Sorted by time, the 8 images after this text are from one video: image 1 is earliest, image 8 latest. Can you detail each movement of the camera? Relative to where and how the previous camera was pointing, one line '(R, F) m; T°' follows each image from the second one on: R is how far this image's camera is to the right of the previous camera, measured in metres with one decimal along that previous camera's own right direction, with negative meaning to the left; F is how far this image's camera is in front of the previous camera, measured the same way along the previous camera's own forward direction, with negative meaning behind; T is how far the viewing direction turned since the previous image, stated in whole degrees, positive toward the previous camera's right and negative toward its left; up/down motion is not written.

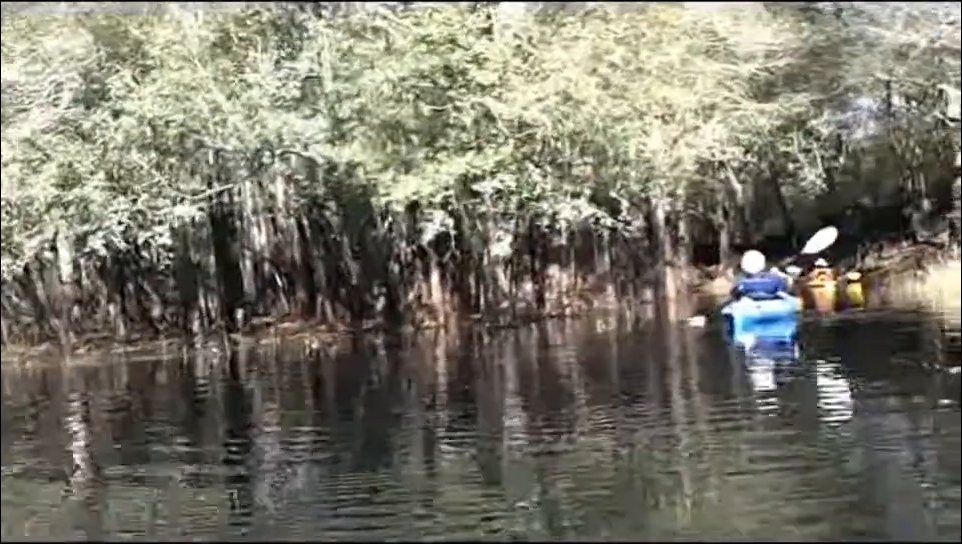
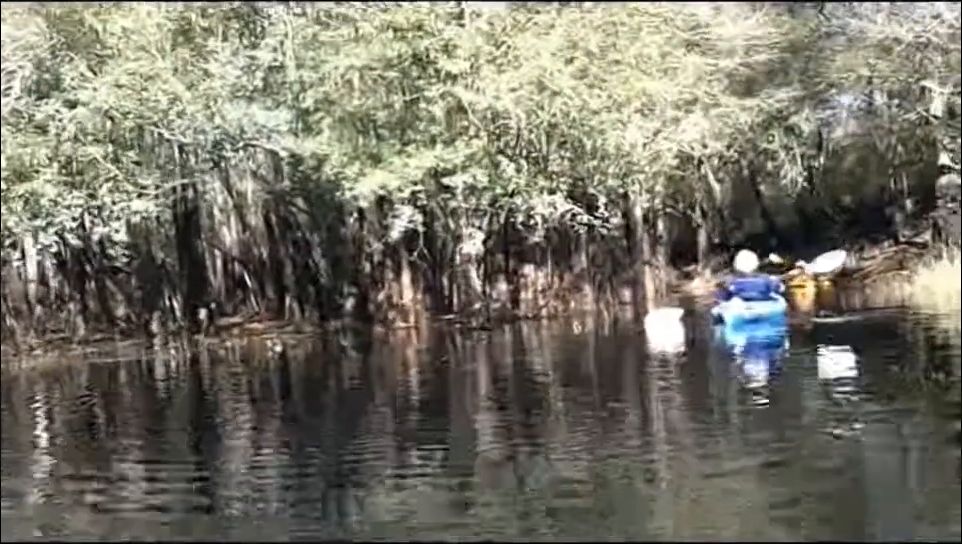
(+0.1, +0.9) m; +1°
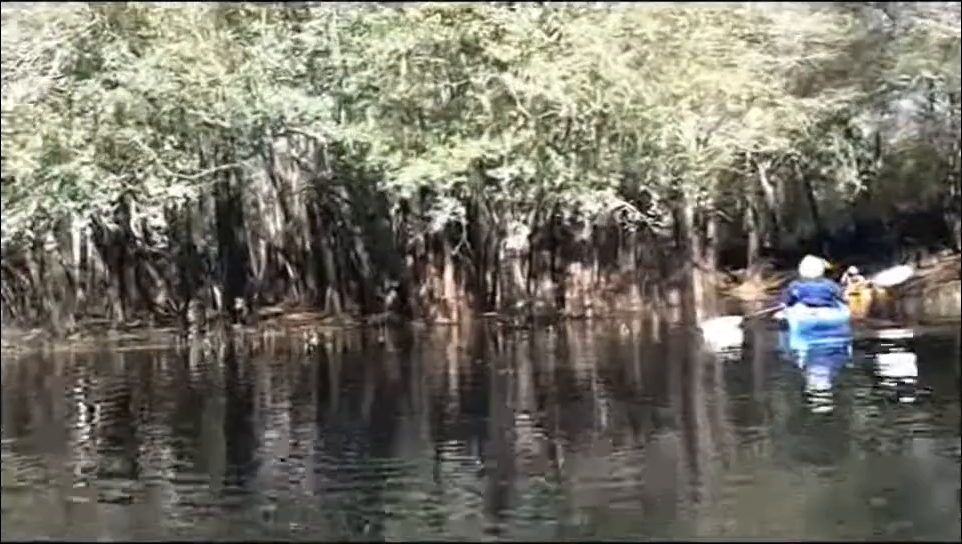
(0.0, +0.7) m; -2°
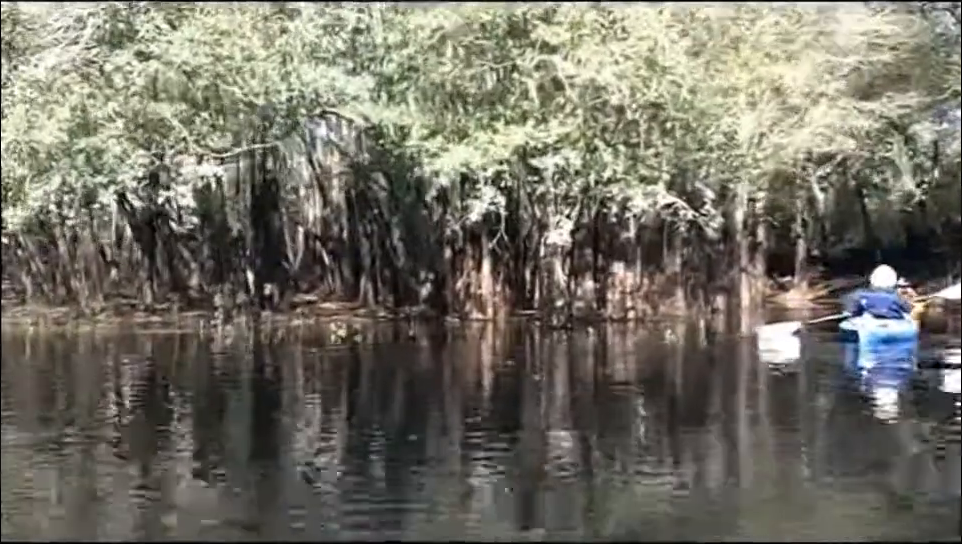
(0.0, +1.0) m; -2°
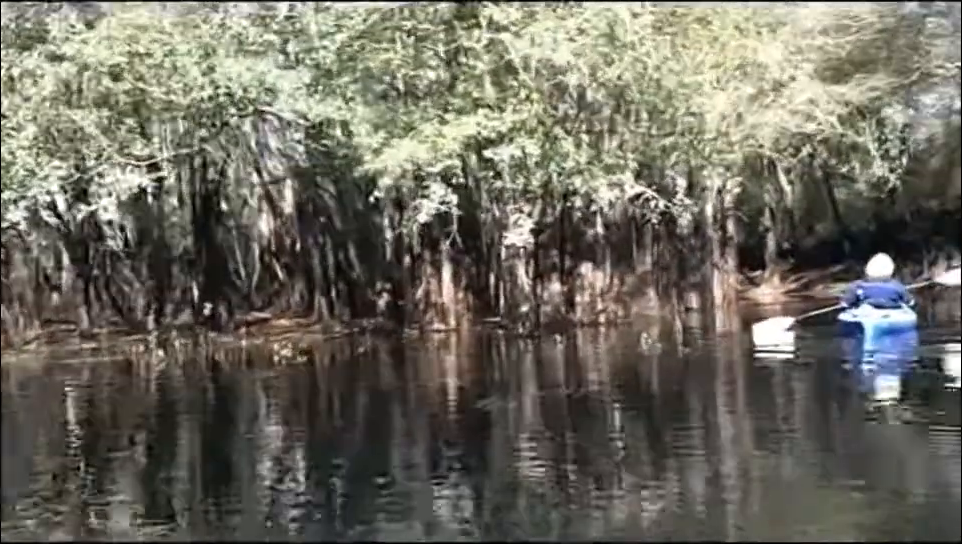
(+0.2, +1.6) m; +2°
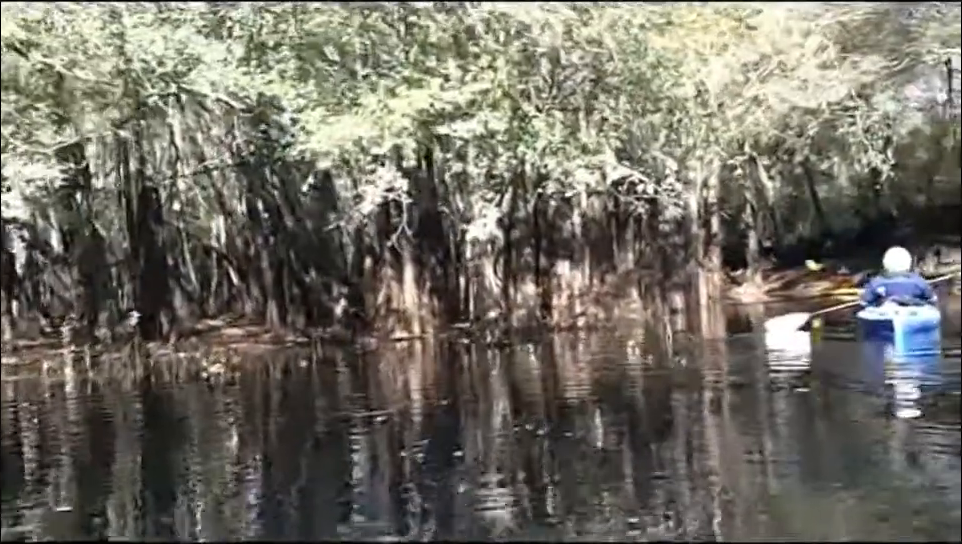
(+0.2, +2.3) m; +1°
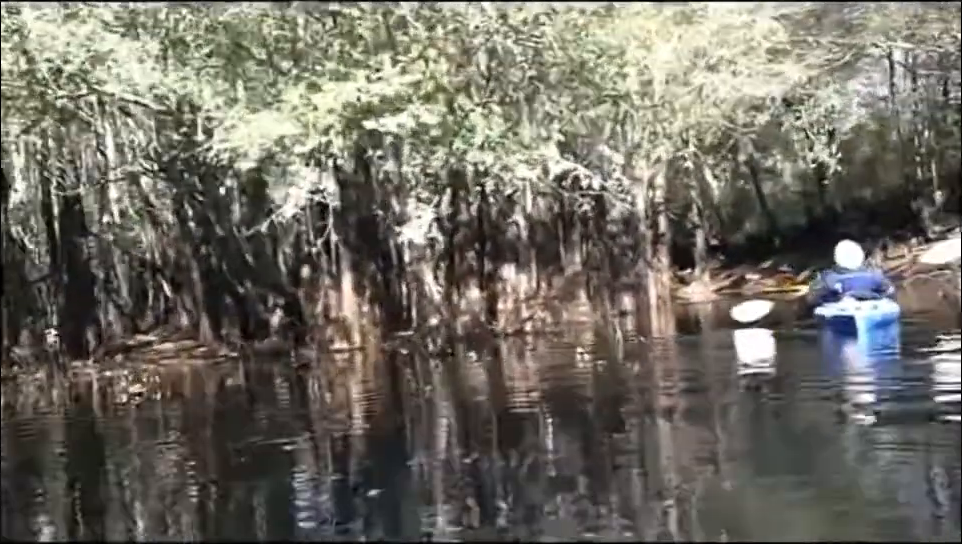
(+0.1, +0.9) m; +3°
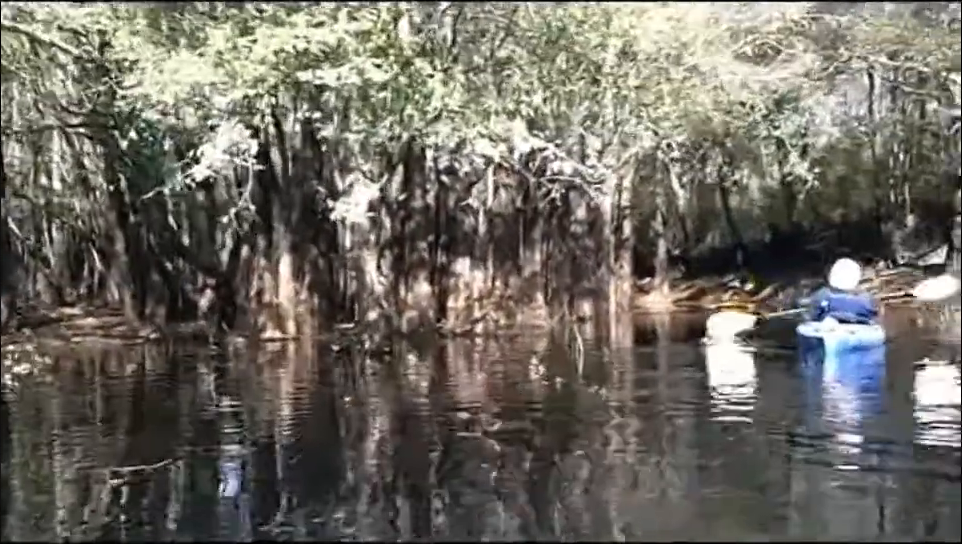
(+0.1, +1.7) m; +2°
